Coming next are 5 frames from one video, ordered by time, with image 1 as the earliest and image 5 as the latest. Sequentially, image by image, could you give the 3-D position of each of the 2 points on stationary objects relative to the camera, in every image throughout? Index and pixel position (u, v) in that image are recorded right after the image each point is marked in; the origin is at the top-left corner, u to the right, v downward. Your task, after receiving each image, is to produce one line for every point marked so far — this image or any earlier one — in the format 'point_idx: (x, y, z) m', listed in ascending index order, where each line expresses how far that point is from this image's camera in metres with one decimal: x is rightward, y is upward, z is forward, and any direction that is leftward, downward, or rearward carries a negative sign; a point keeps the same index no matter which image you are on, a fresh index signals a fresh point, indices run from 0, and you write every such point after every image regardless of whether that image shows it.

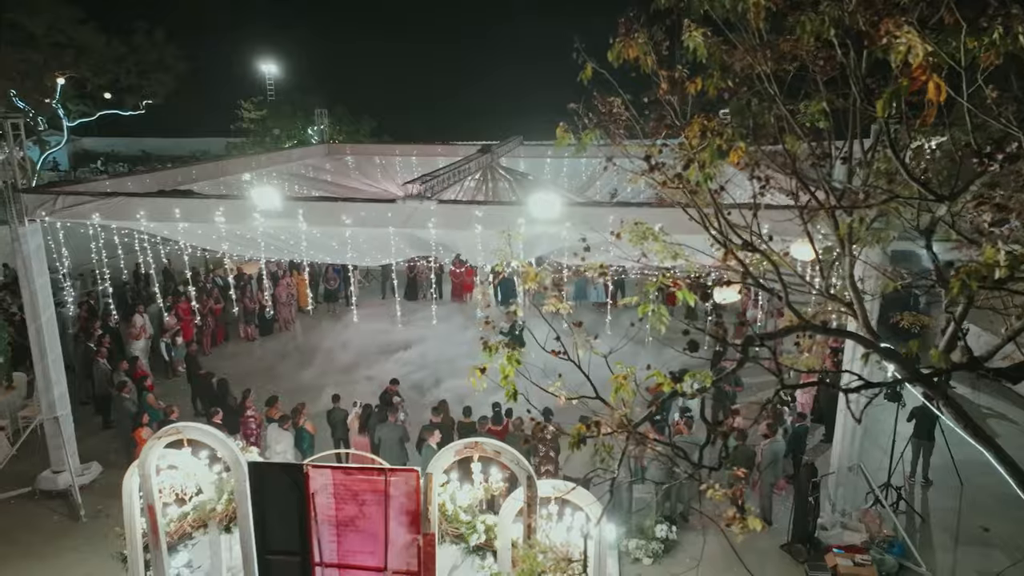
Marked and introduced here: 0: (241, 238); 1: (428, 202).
0: (-3.3, +0.6, +8.3) m
1: (-0.9, +1.0, +7.5) m
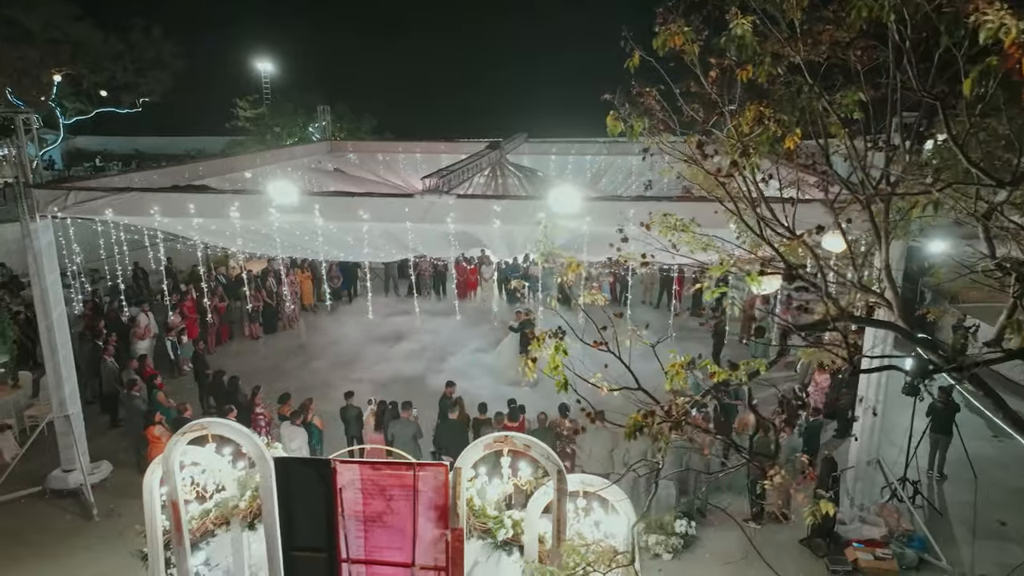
0: (-3.1, +0.6, +8.2) m
1: (-0.7, +1.0, +7.5) m
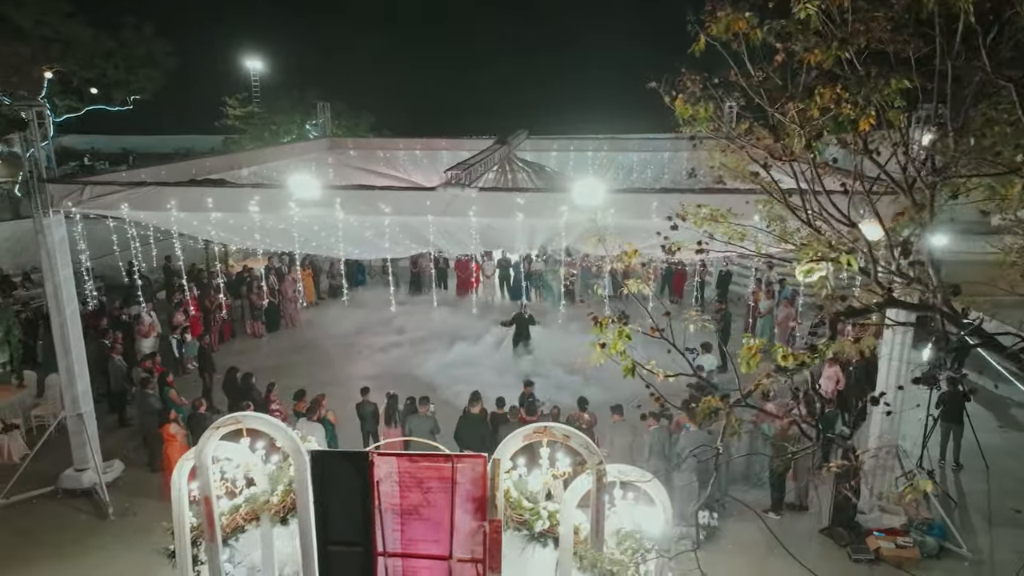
0: (-2.9, +0.7, +8.2) m
1: (-0.5, +1.1, +7.4) m
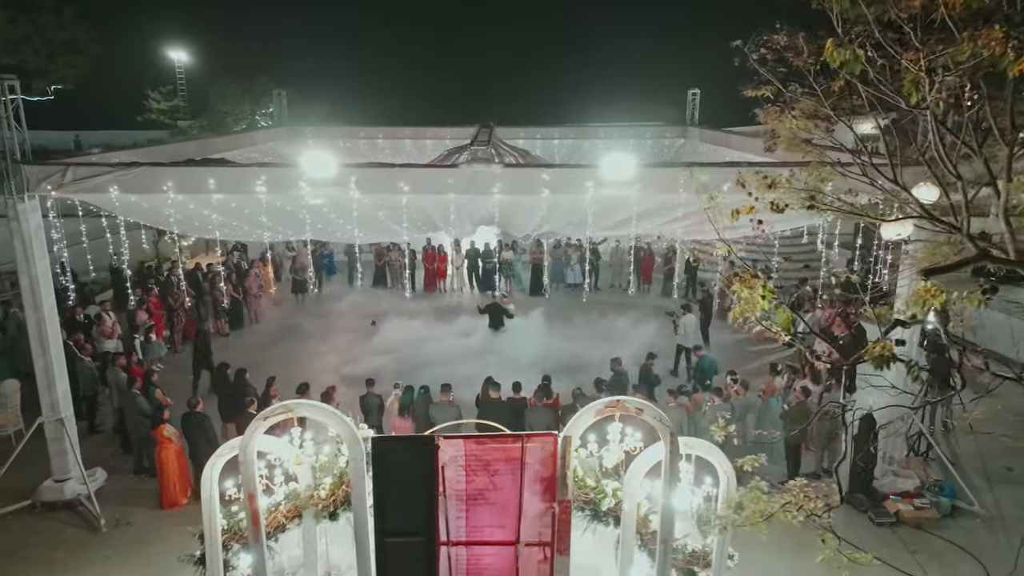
0: (-2.6, +0.9, +7.7) m
1: (-0.2, +1.3, +7.2) m
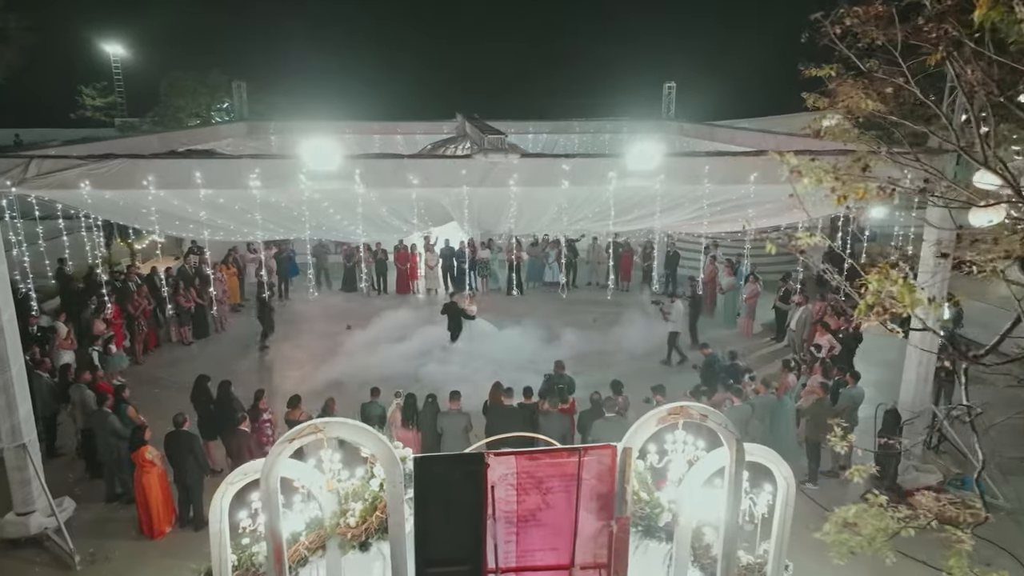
0: (-2.5, +0.8, +7.0) m
1: (0.0, +1.3, +6.7) m
